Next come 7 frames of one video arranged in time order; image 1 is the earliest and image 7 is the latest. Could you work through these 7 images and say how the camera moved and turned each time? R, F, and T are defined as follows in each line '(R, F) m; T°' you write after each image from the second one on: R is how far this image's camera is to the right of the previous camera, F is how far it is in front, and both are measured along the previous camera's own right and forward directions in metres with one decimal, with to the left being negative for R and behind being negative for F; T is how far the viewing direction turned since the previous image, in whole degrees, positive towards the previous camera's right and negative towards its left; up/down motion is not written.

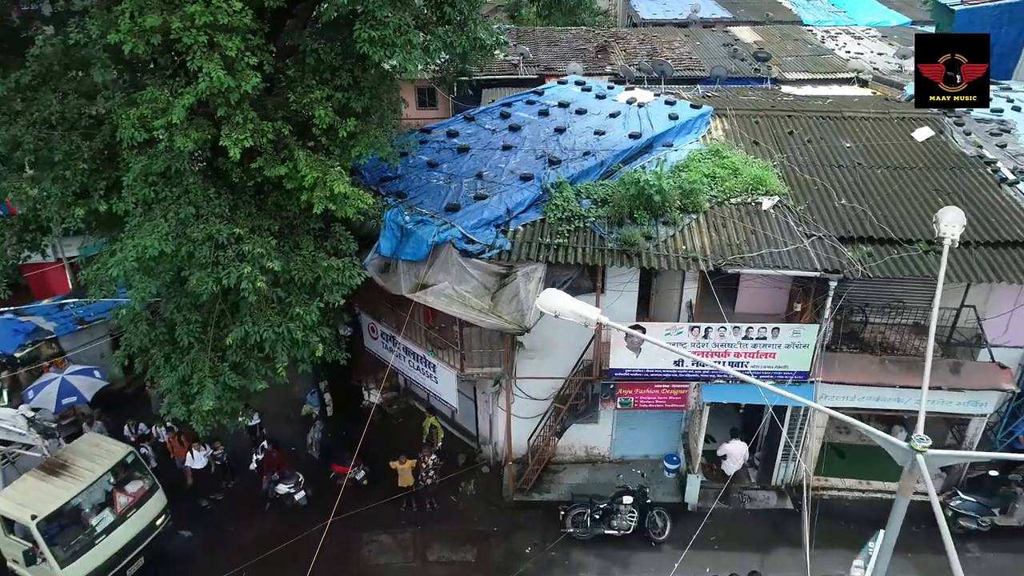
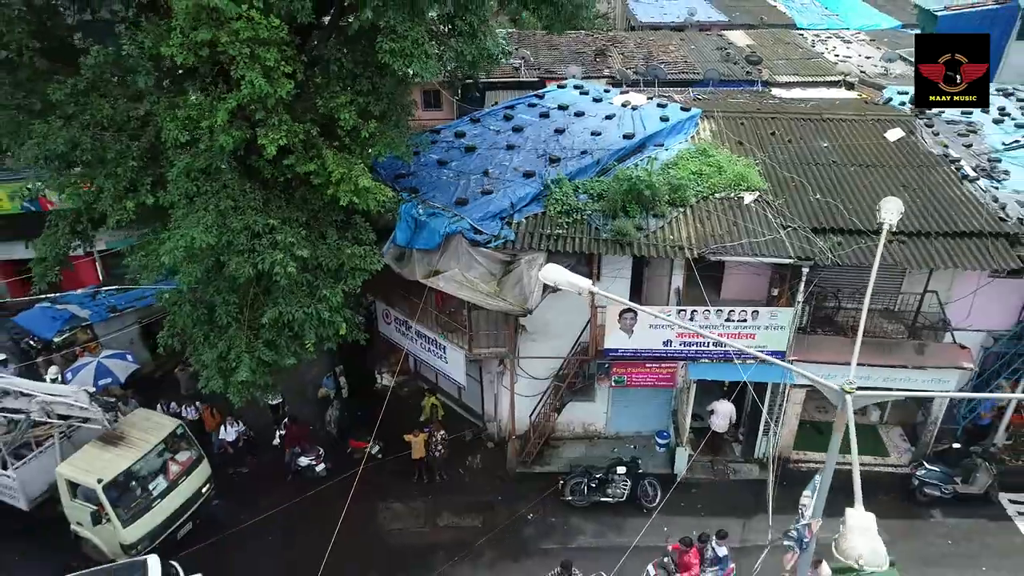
(-0.1, -1.1) m; 0°
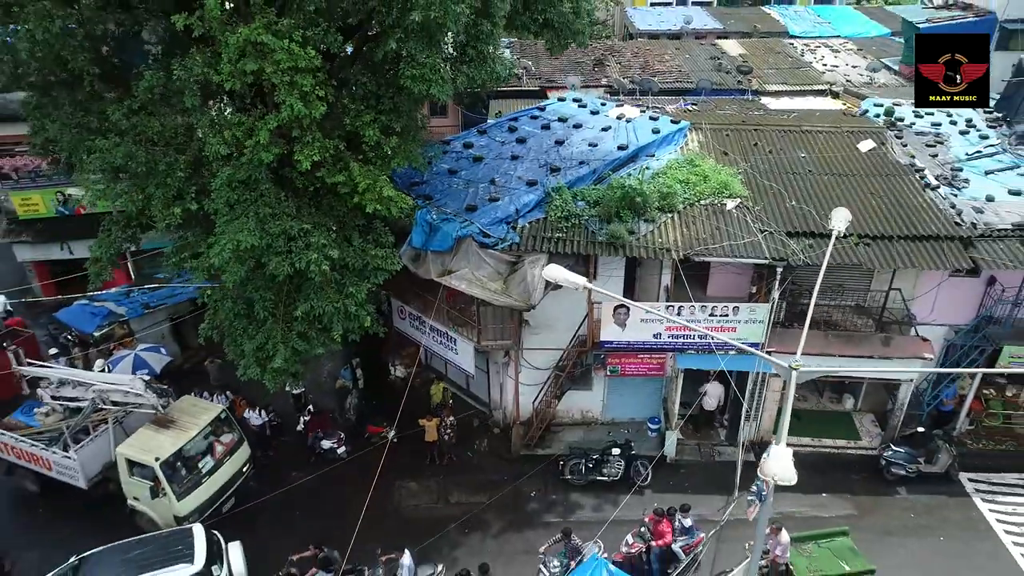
(-0.1, -1.4) m; 0°
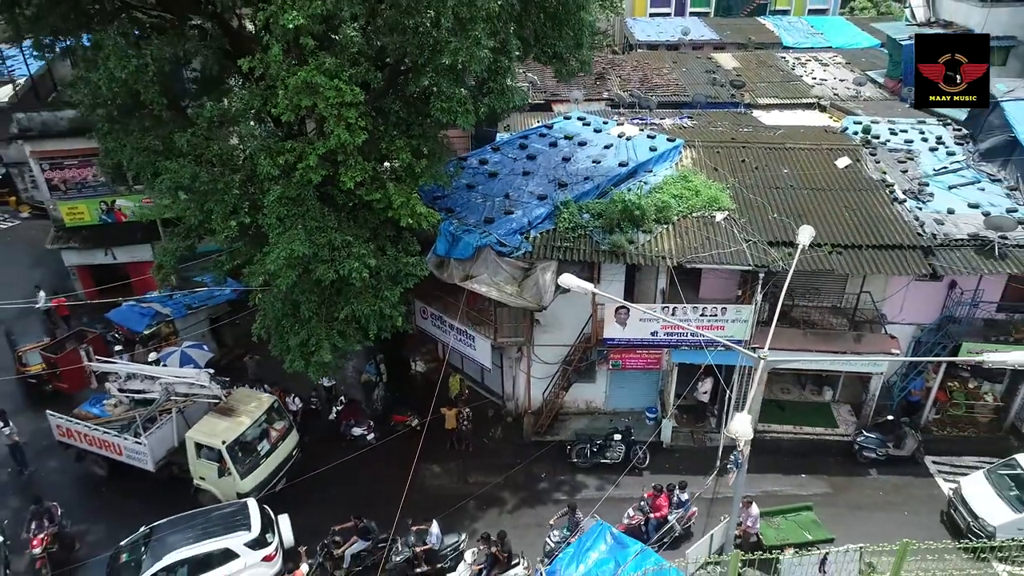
(-0.4, -1.8) m; 0°
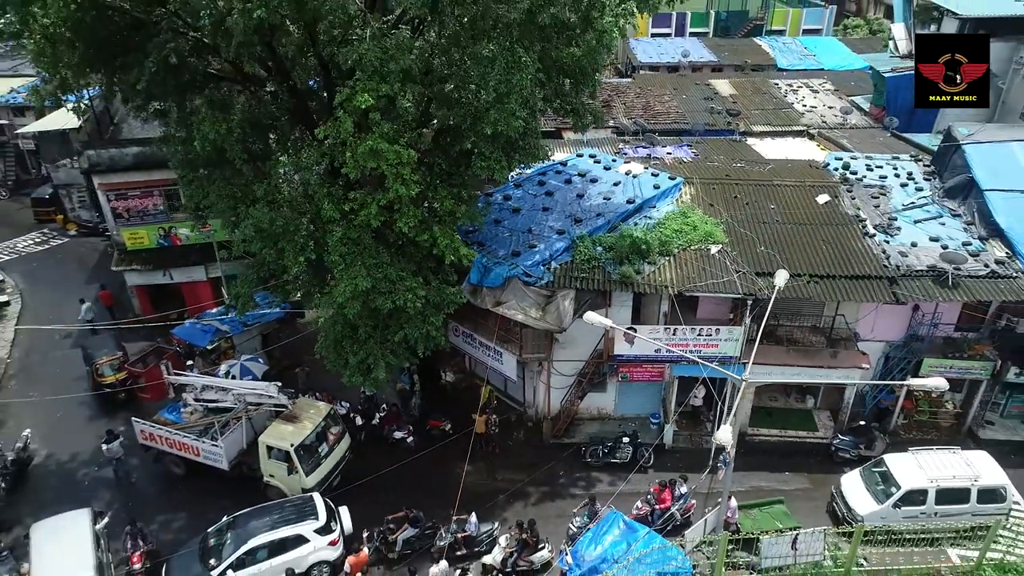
(-0.8, -2.6) m; 0°
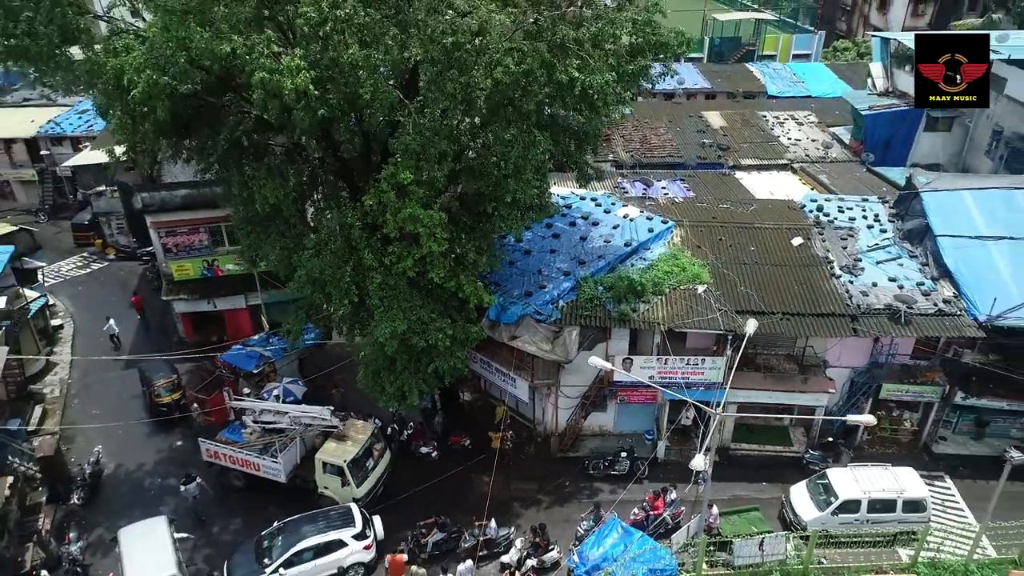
(-0.5, -2.8) m; 0°
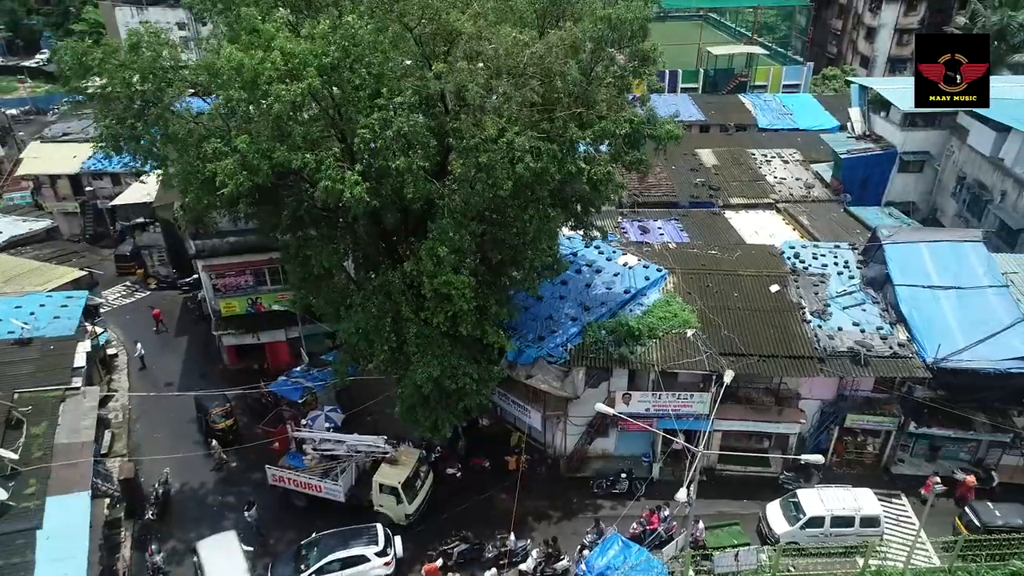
(-0.7, -3.4) m; 0°
